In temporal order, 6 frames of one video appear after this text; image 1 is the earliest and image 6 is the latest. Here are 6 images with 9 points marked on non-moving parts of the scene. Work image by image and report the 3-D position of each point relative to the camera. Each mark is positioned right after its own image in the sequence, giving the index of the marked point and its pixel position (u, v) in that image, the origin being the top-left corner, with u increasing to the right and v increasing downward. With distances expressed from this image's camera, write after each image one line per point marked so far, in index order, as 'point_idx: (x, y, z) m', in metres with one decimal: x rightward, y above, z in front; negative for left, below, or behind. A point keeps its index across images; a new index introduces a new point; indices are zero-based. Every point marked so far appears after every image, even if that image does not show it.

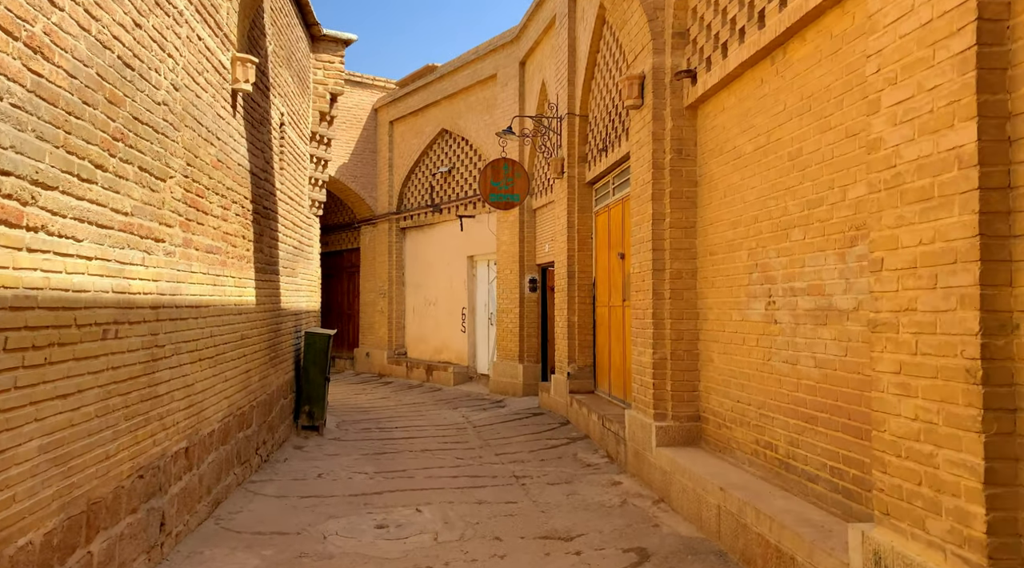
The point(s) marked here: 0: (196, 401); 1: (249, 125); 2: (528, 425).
0: (-2.0, -0.7, +5.4) m
1: (-2.1, +1.3, +6.9) m
2: (+0.2, -1.6, +9.8) m
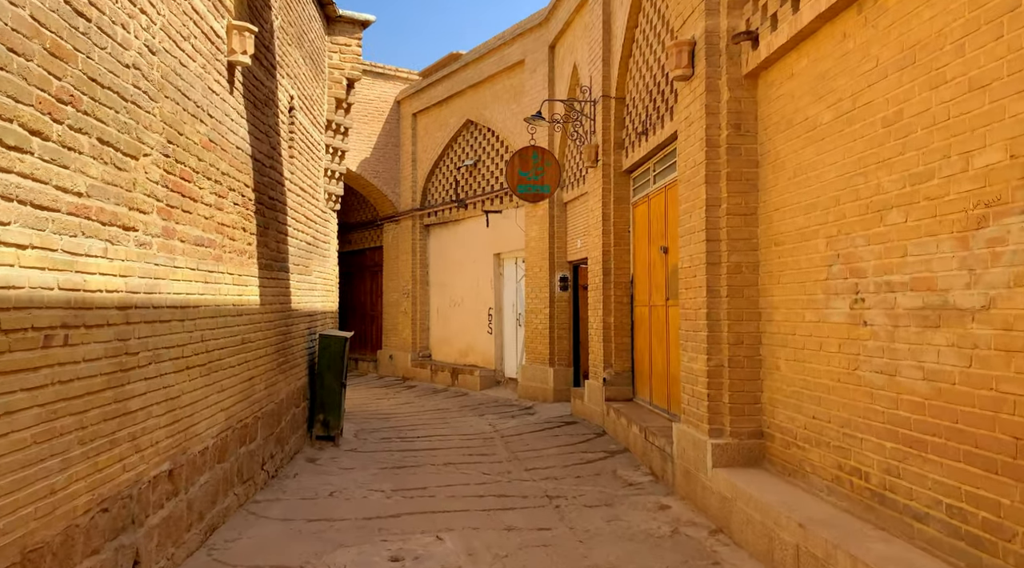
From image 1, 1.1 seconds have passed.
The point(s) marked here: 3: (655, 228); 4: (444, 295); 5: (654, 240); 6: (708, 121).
0: (-1.8, -0.7, +4.7) m
1: (-1.9, +1.3, +6.2) m
2: (+0.5, -1.6, +9.0) m
3: (+1.4, +0.5, +8.0) m
4: (-1.2, -0.2, +15.4) m
5: (+1.3, +0.4, +8.0) m
6: (+1.2, +1.0, +5.4) m
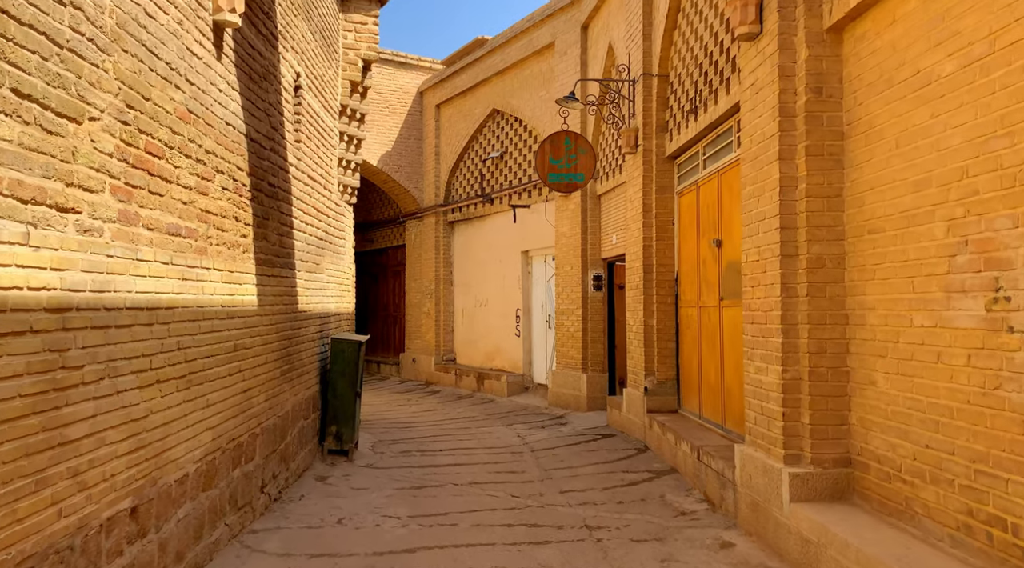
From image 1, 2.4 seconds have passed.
0: (-1.6, -0.7, +3.9) m
1: (-1.7, +1.3, +5.4) m
2: (+0.8, -1.6, +8.2) m
3: (+1.6, +0.5, +7.1) m
4: (-0.7, -0.2, +14.5) m
5: (+1.6, +0.4, +7.1) m
6: (+1.4, +1.0, +4.6) m
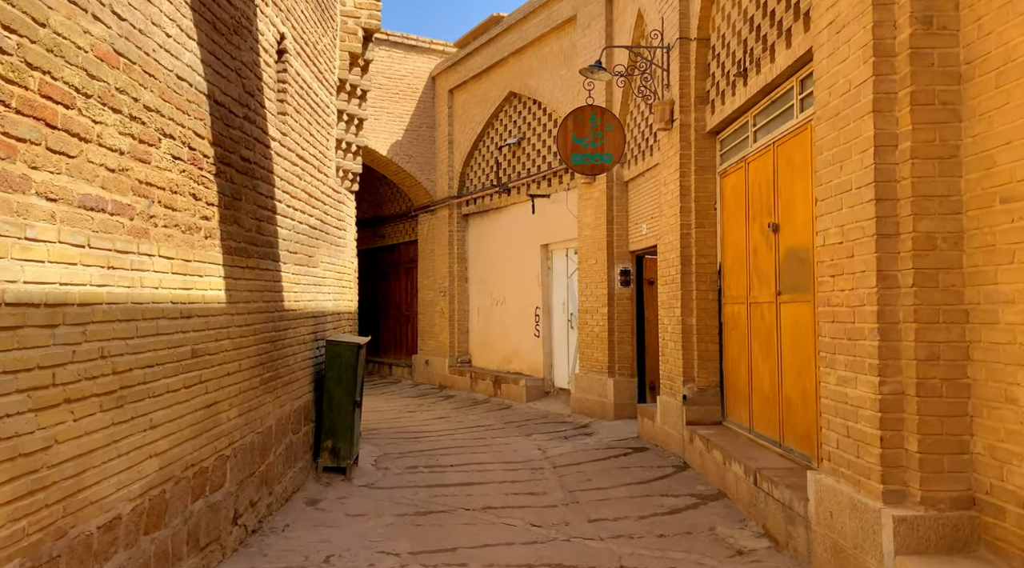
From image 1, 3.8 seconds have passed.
0: (-1.6, -0.7, +3.0) m
1: (-1.6, +1.3, +4.5) m
2: (+1.0, -1.5, +7.2) m
3: (+1.7, +0.6, +6.1) m
4: (-0.4, -0.1, +13.6) m
5: (+1.7, +0.5, +6.0) m
6: (+1.5, +1.1, +3.5) m
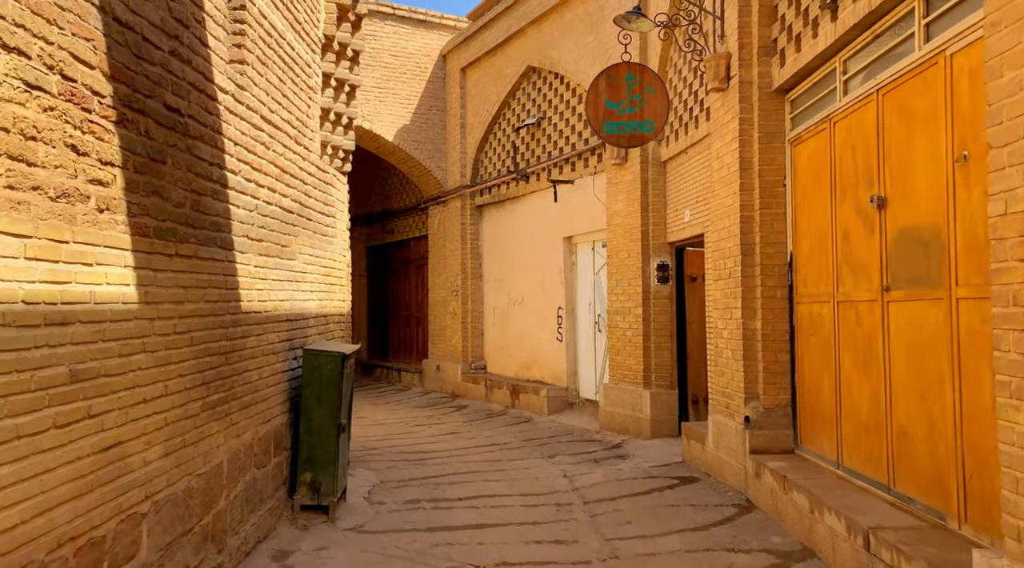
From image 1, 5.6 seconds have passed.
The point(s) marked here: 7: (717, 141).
0: (-1.5, -0.6, +1.6) m
1: (-1.5, +1.4, +3.1) m
2: (+1.1, -1.5, +5.8) m
3: (+1.9, +0.6, +4.7) m
4: (-0.1, -0.1, +12.2) m
5: (+1.8, +0.5, +4.6) m
6: (+1.5, +1.1, +2.1) m
7: (+1.5, +1.1, +6.4) m
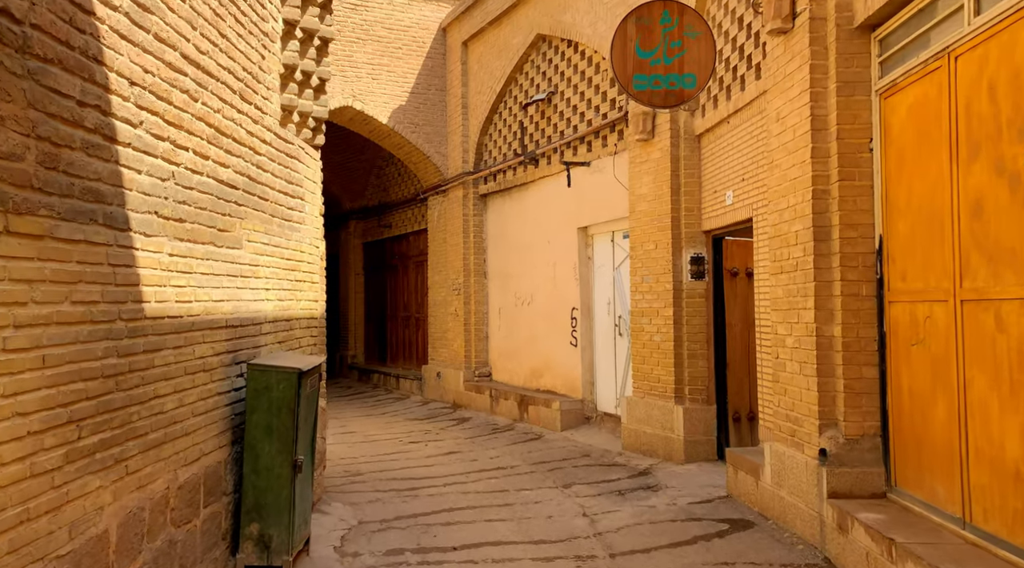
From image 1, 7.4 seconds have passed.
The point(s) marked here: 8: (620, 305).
0: (-1.5, -0.6, +0.3) m
1: (-1.5, +1.4, +1.8) m
2: (+1.1, -1.4, +4.5) m
3: (+1.9, +0.7, +3.3) m
4: (0.0, -0.1, +10.9) m
5: (+1.9, +0.5, +3.3) m
6: (+1.5, +1.2, +0.8) m
7: (+1.5, +1.1, +5.1) m
8: (+1.1, -0.2, +8.6) m
